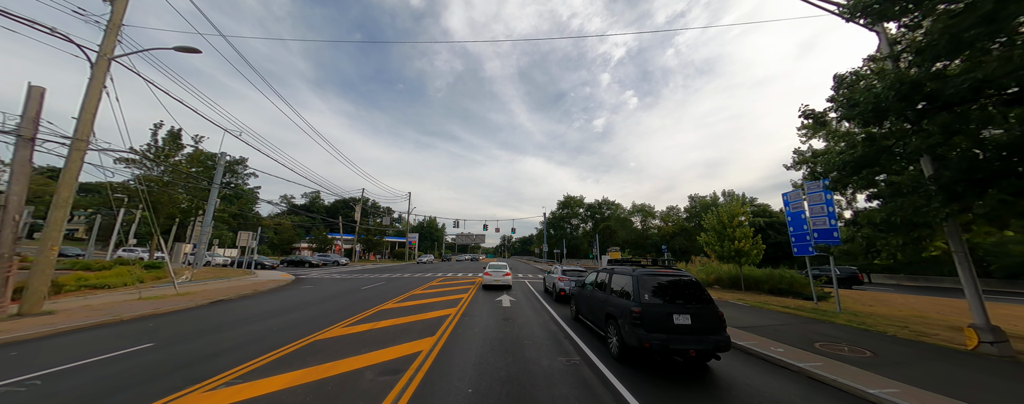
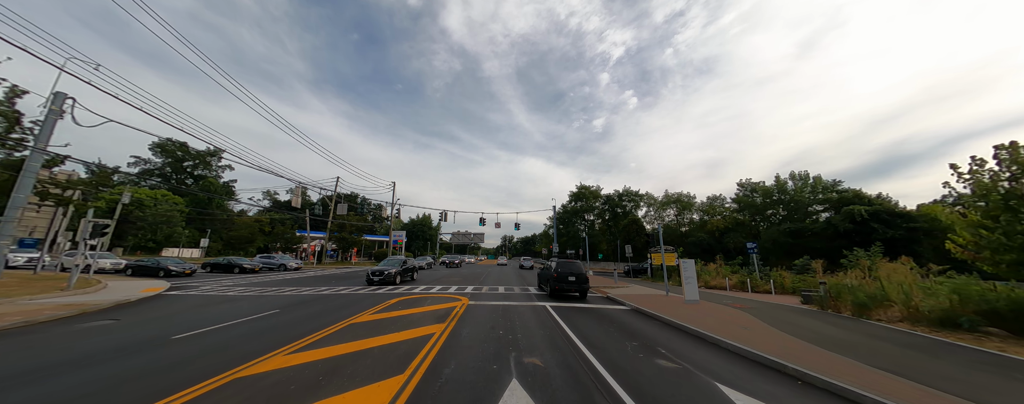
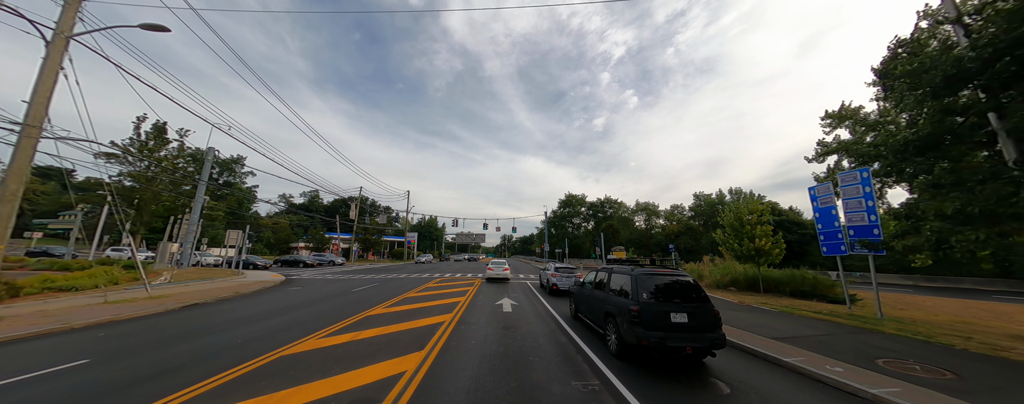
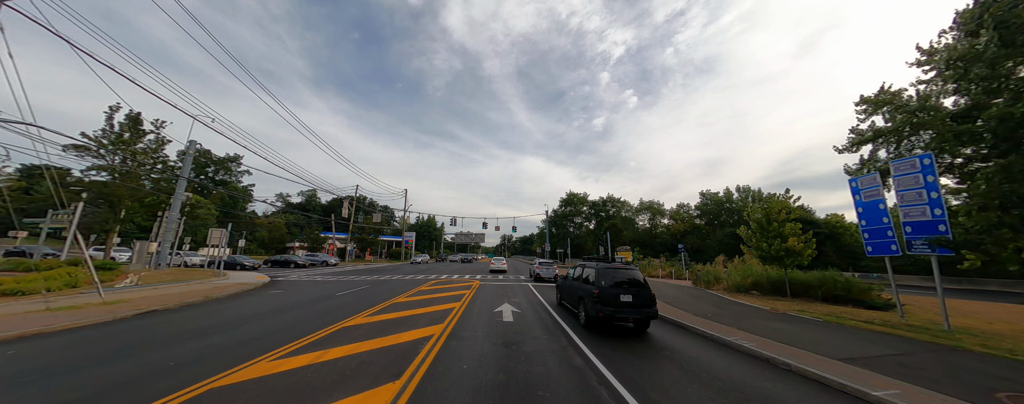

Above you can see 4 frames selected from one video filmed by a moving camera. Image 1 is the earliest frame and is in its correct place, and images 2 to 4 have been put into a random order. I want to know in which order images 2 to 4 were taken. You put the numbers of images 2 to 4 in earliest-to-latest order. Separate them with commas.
3, 4, 2
